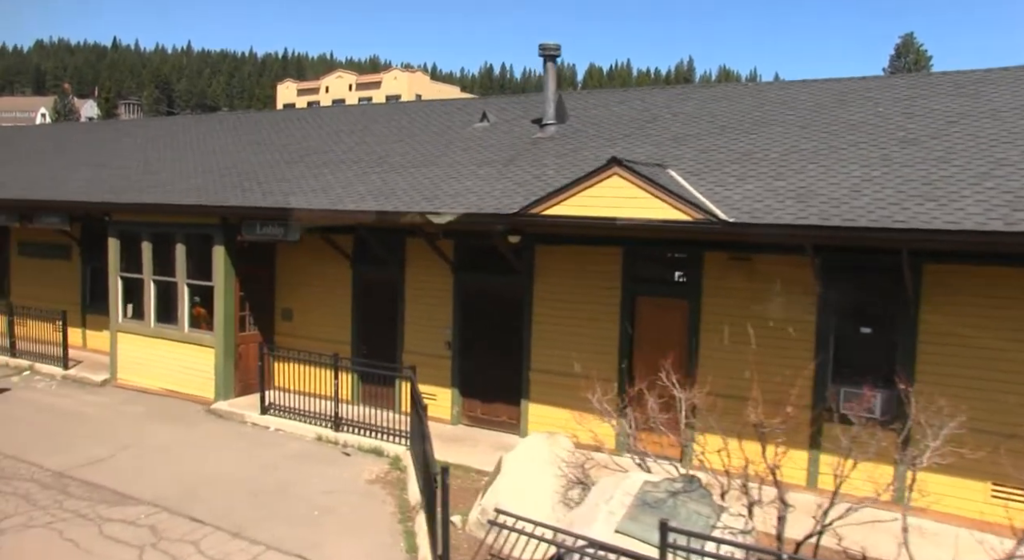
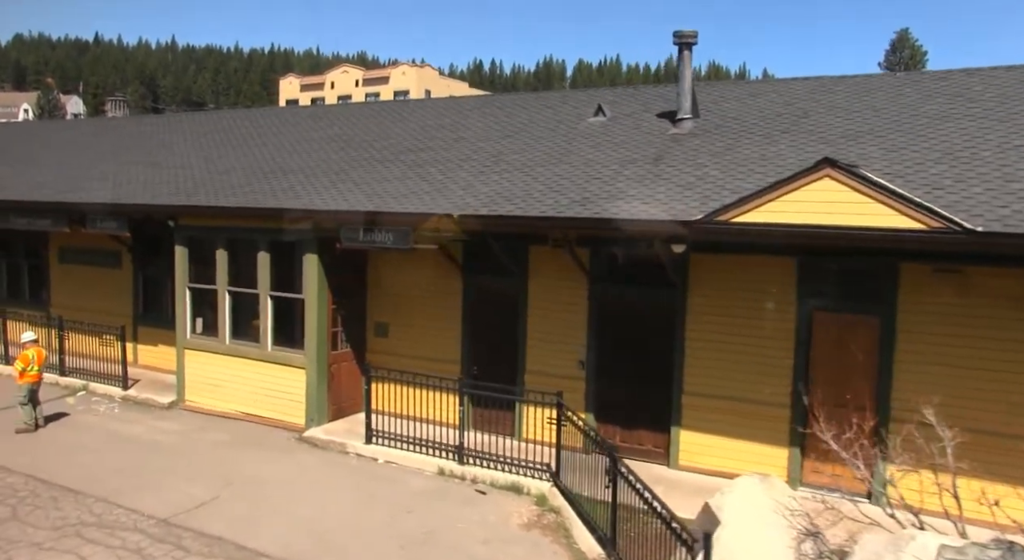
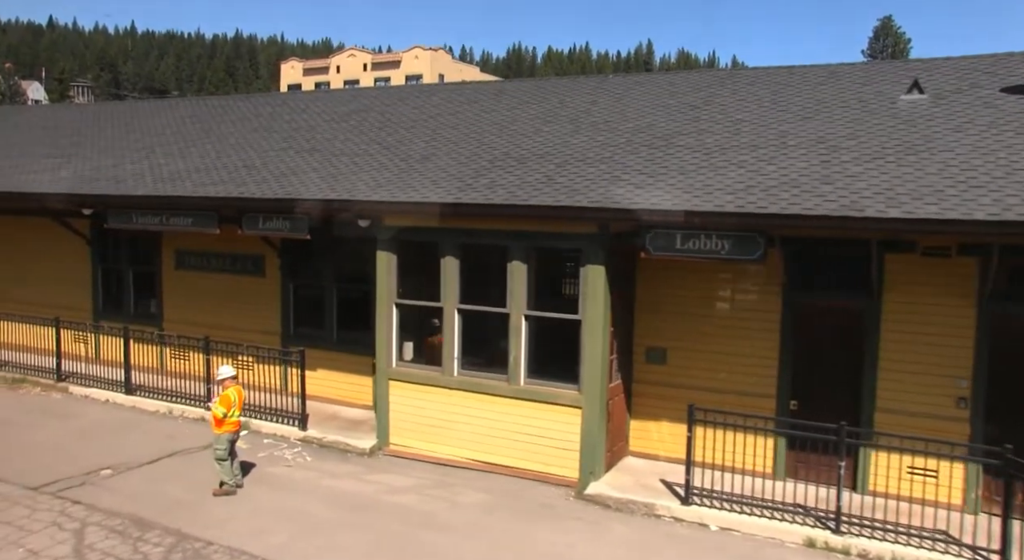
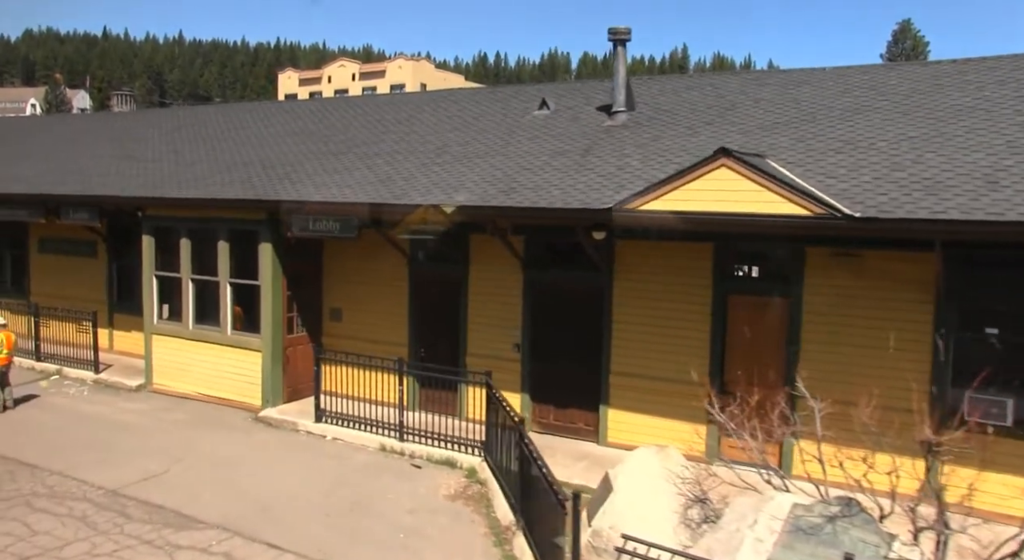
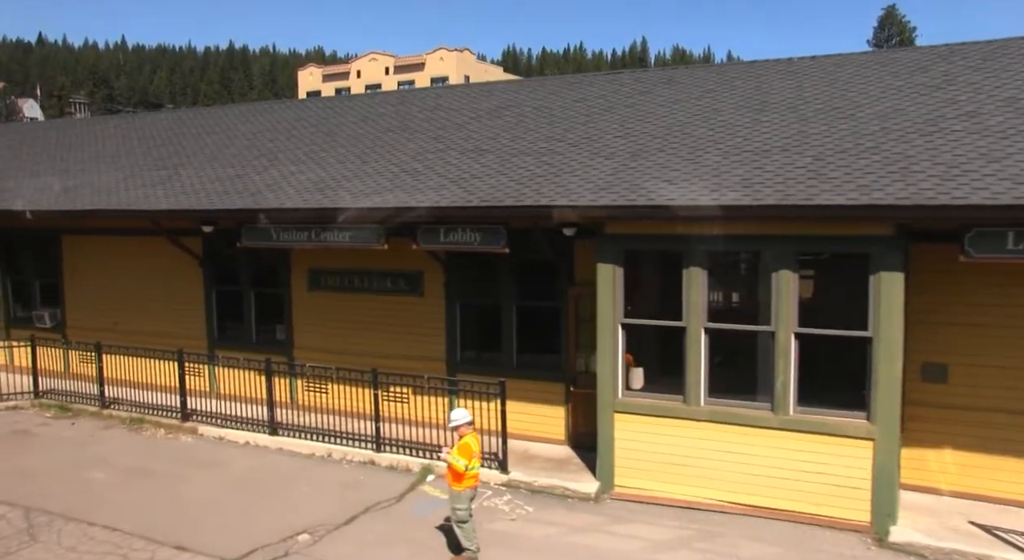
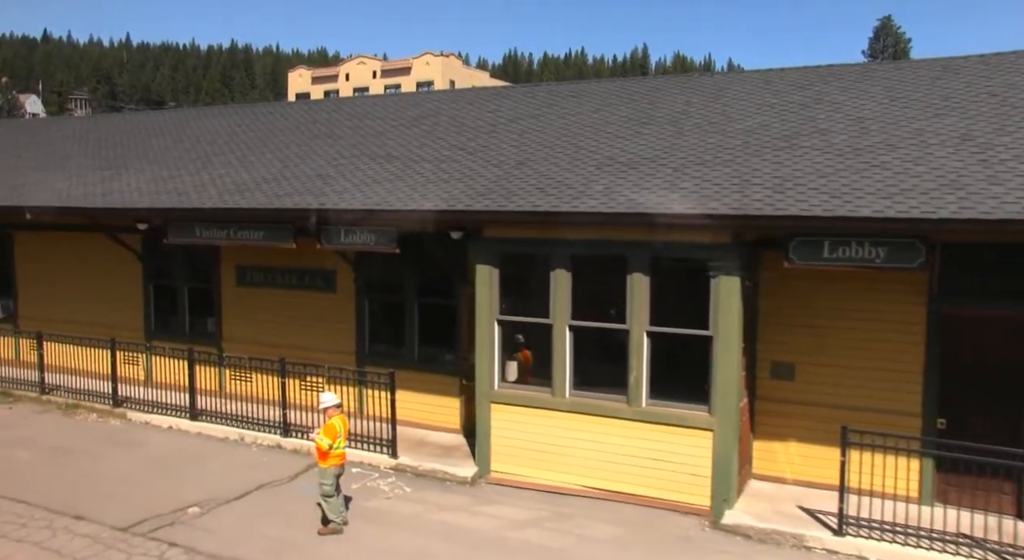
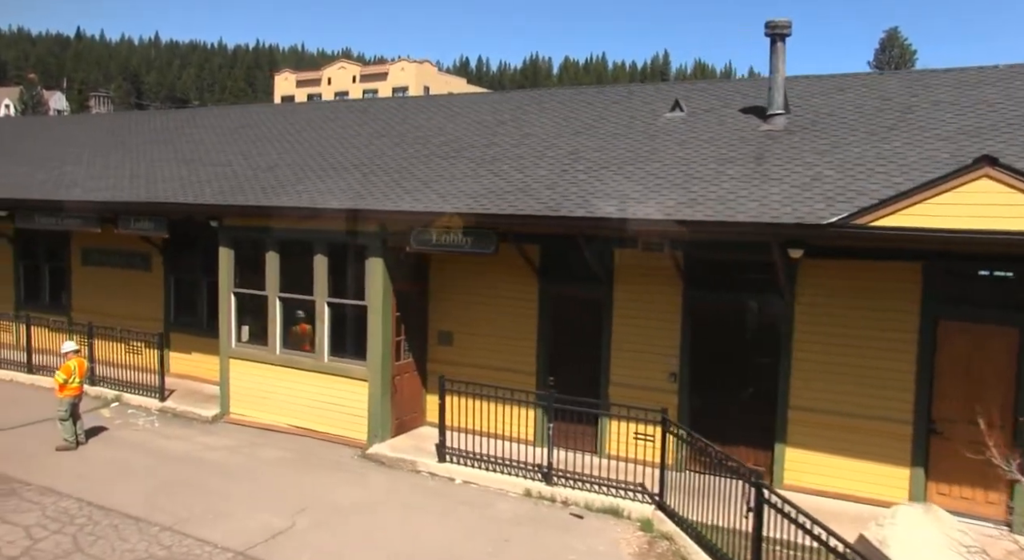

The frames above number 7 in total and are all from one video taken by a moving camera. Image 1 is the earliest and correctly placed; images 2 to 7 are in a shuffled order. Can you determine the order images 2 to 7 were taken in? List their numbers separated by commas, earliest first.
4, 2, 7, 3, 6, 5
